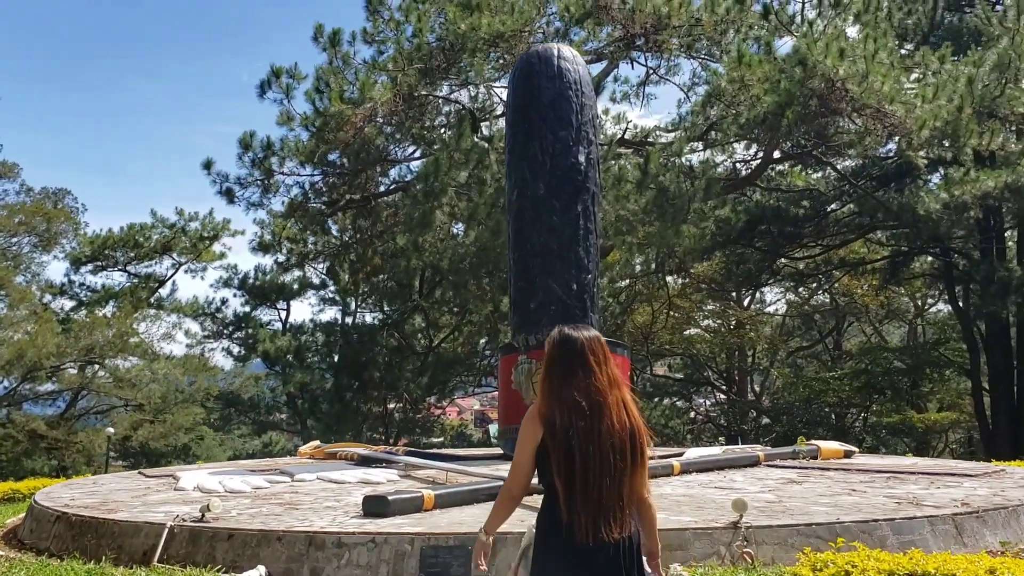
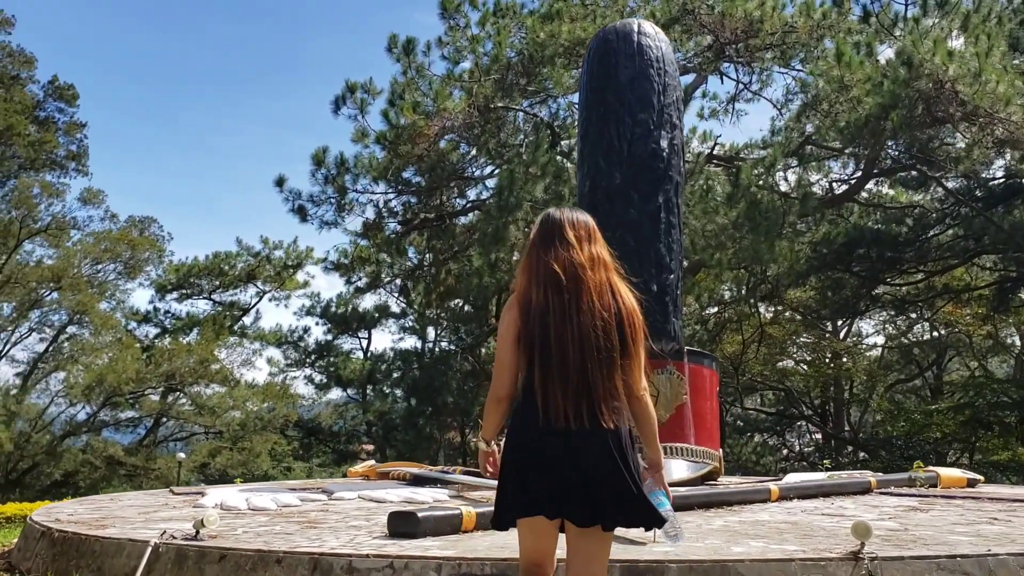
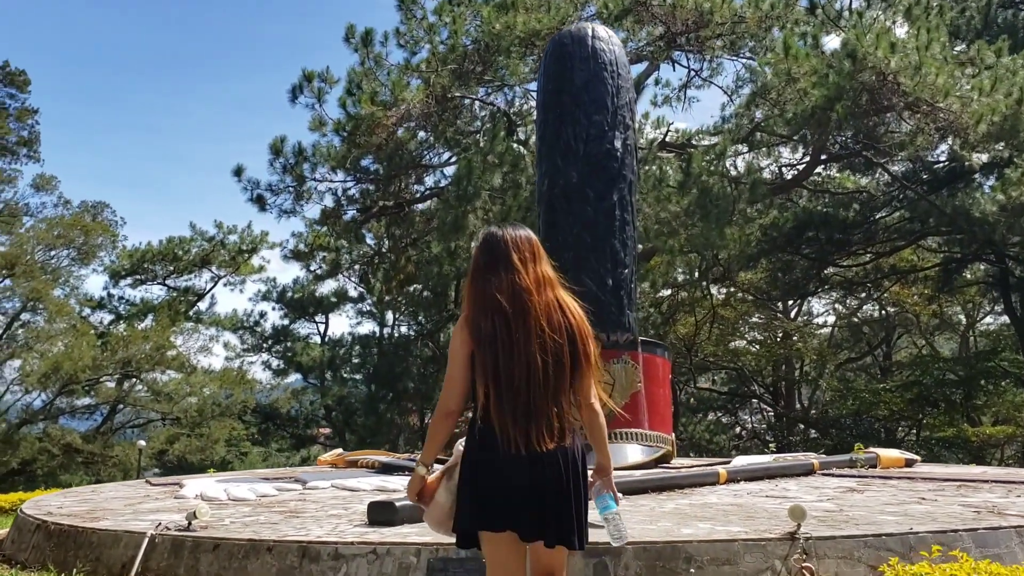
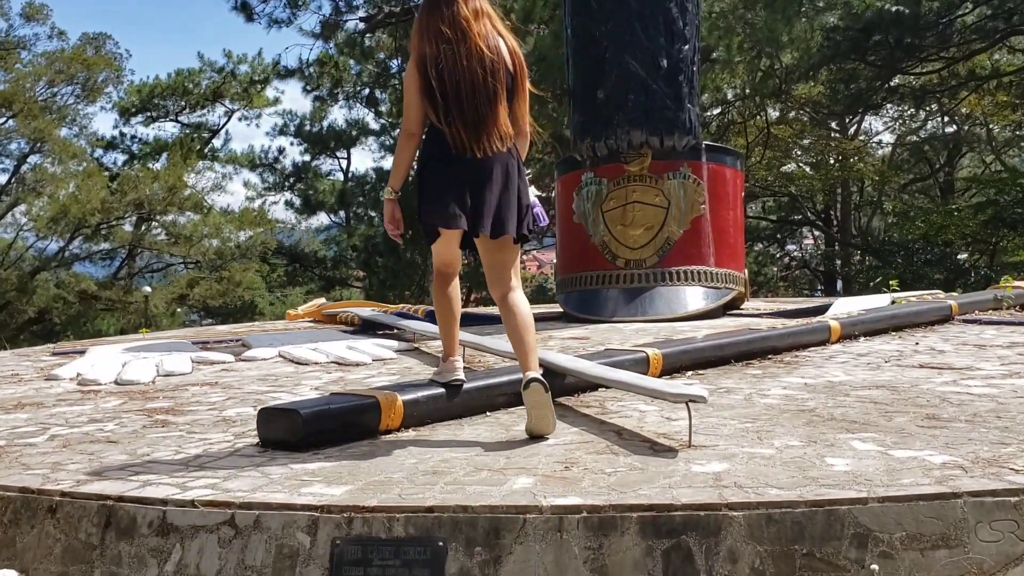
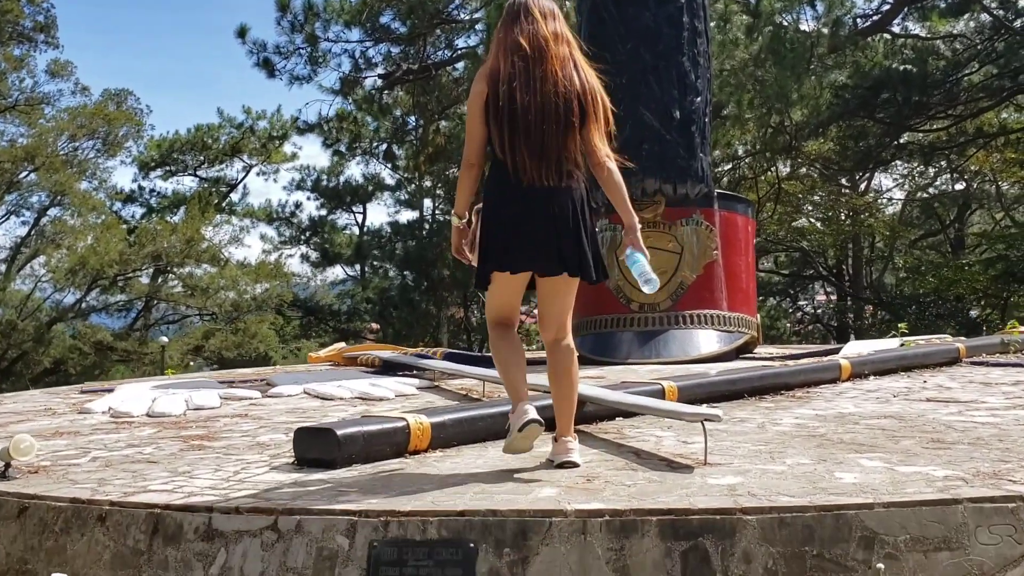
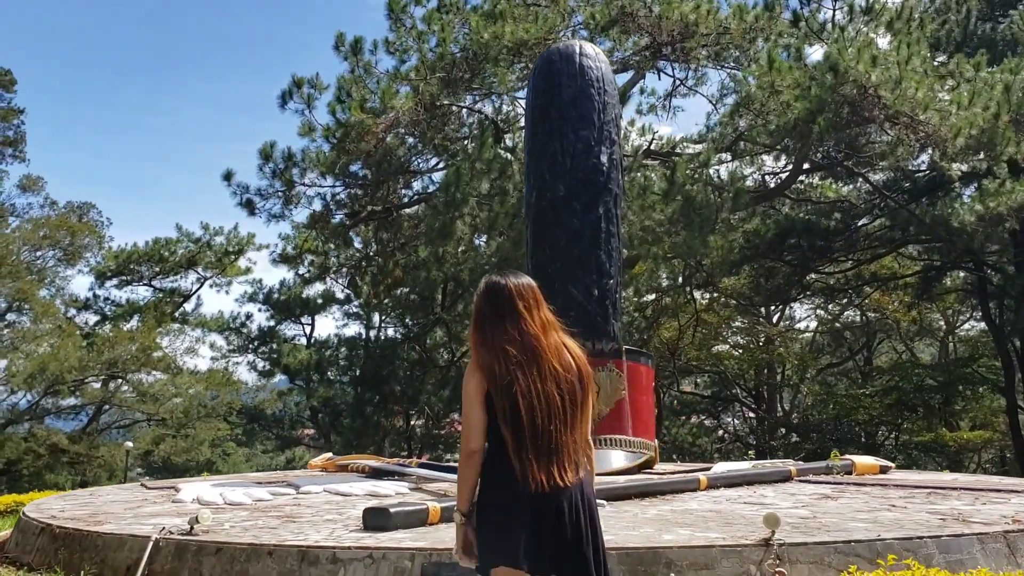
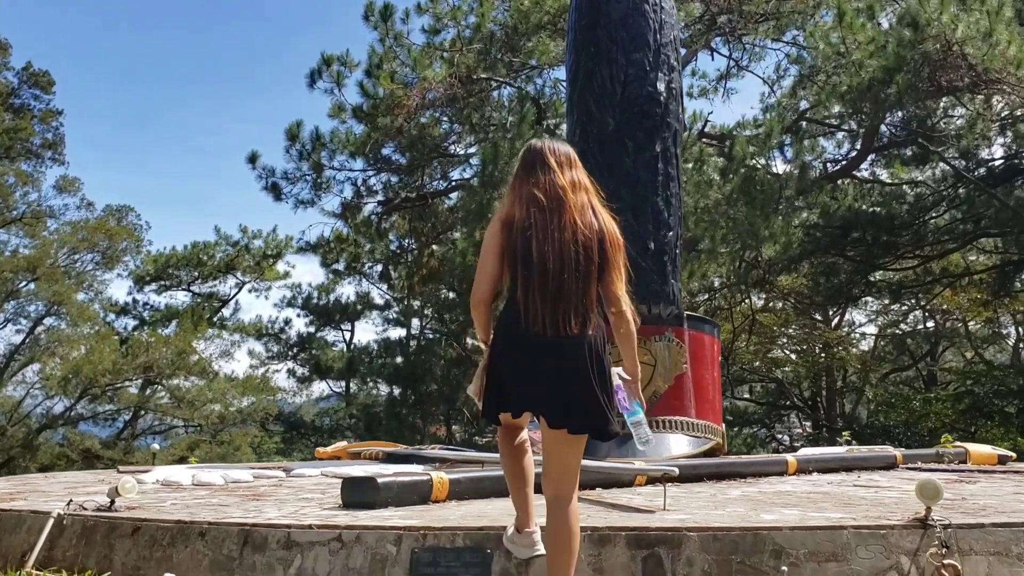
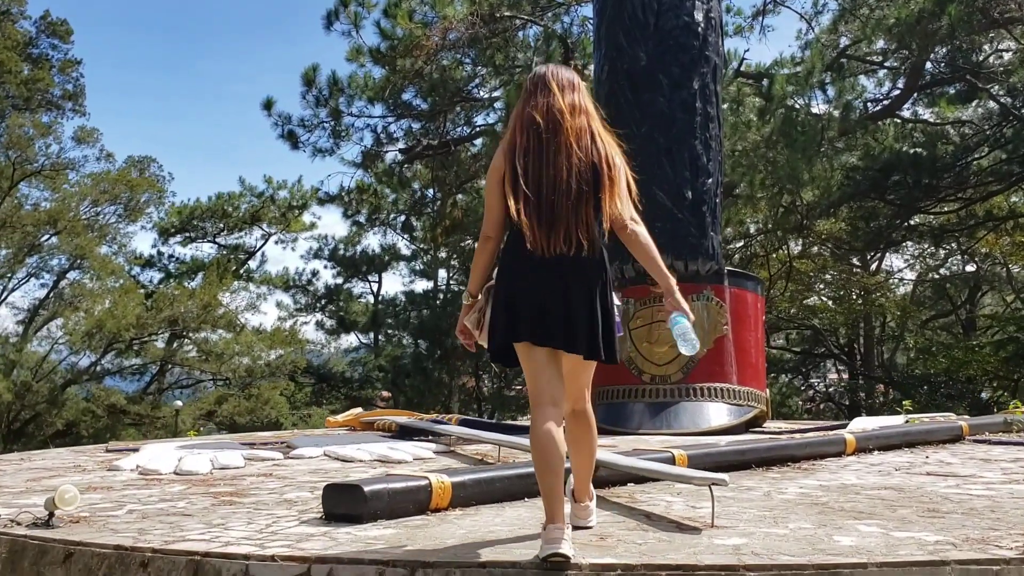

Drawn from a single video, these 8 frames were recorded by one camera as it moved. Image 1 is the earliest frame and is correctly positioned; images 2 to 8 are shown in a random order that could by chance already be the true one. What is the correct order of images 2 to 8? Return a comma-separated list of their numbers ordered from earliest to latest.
6, 3, 2, 7, 8, 5, 4
